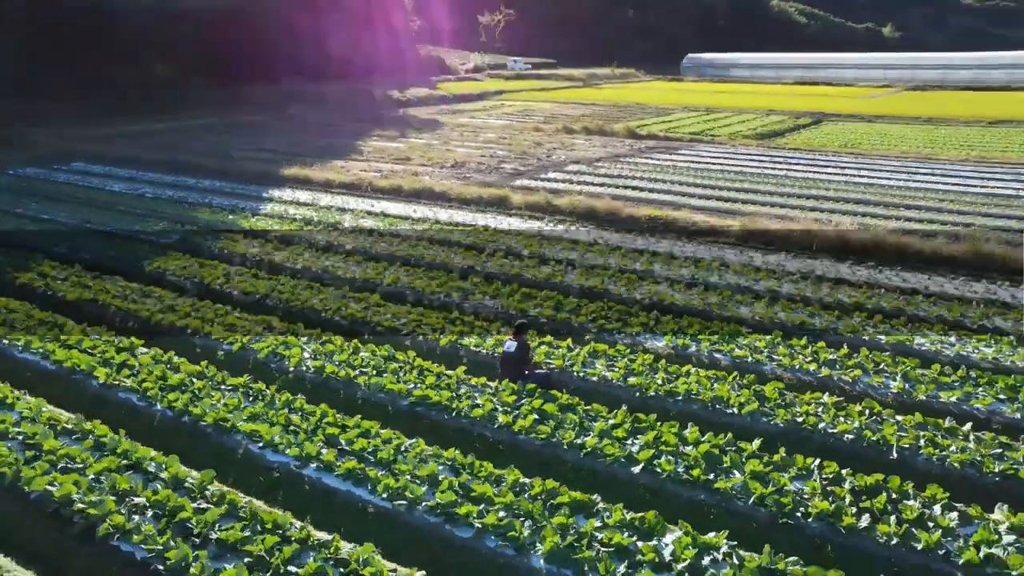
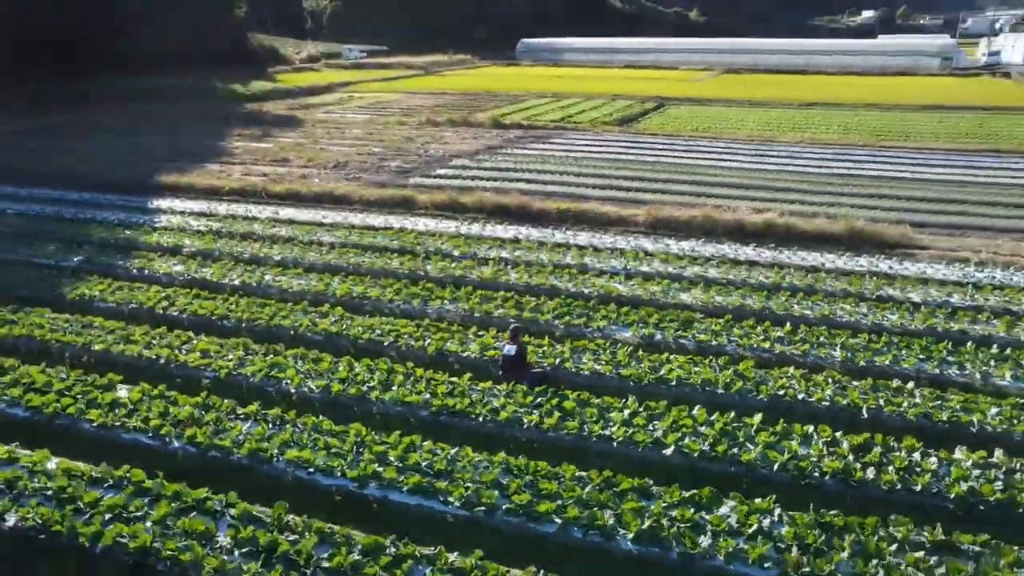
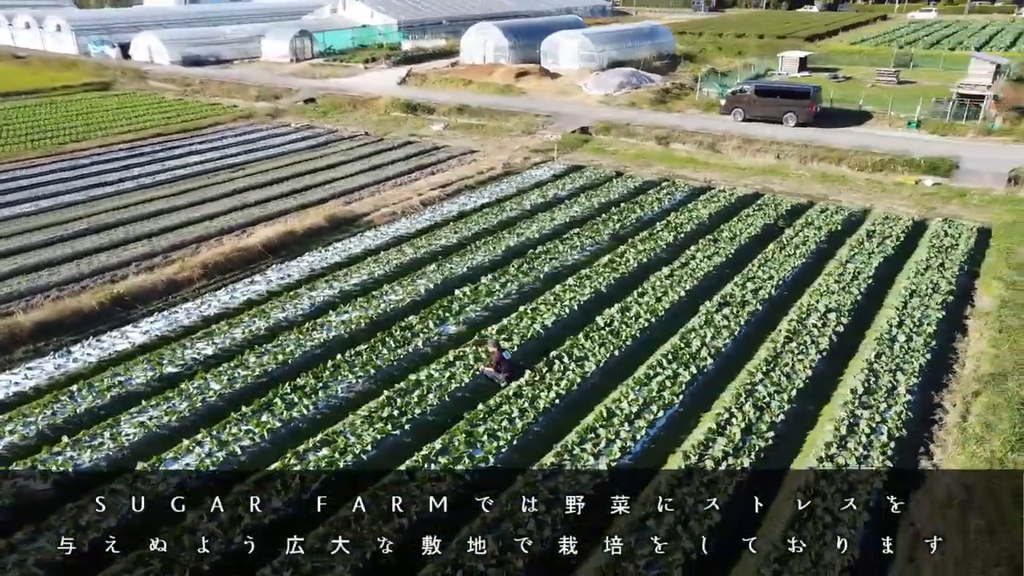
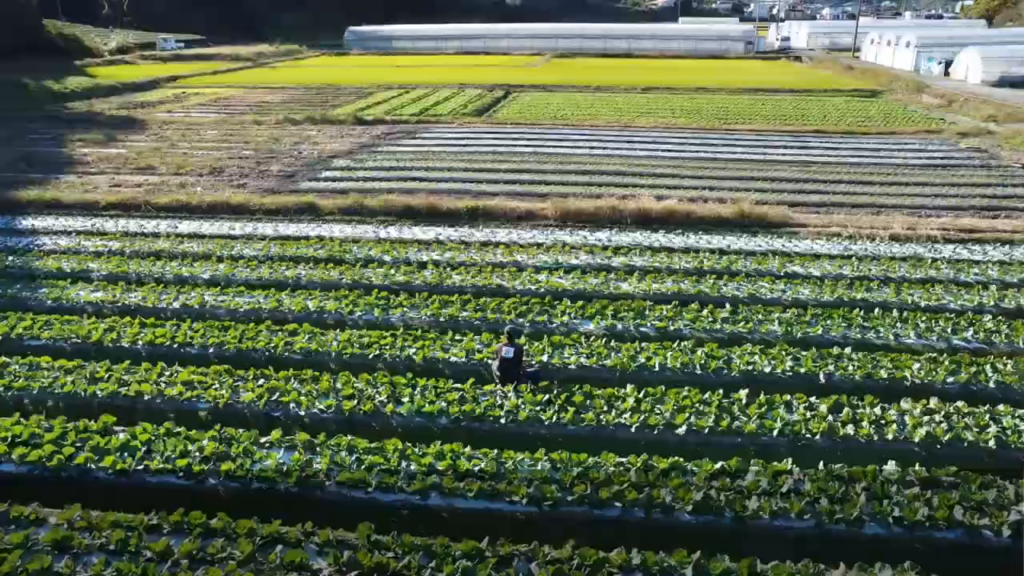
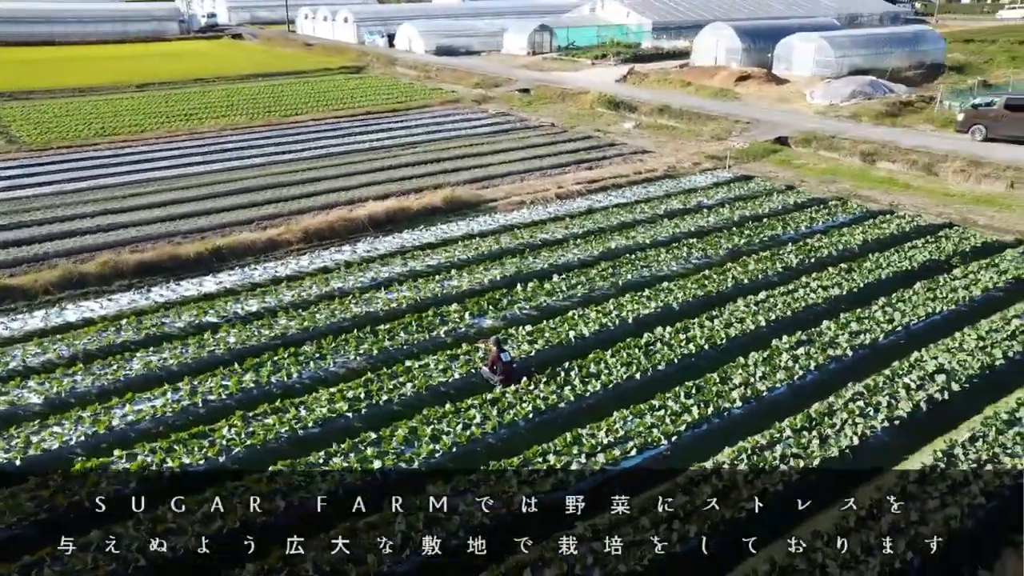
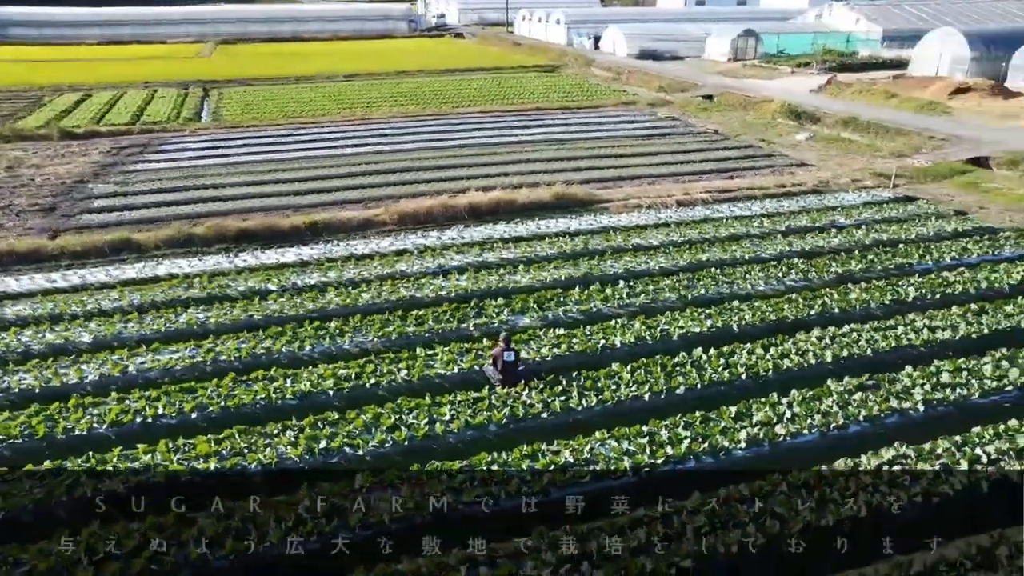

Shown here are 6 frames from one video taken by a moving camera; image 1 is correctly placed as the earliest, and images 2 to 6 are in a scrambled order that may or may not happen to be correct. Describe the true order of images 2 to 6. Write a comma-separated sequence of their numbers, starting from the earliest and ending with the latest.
2, 4, 6, 5, 3
